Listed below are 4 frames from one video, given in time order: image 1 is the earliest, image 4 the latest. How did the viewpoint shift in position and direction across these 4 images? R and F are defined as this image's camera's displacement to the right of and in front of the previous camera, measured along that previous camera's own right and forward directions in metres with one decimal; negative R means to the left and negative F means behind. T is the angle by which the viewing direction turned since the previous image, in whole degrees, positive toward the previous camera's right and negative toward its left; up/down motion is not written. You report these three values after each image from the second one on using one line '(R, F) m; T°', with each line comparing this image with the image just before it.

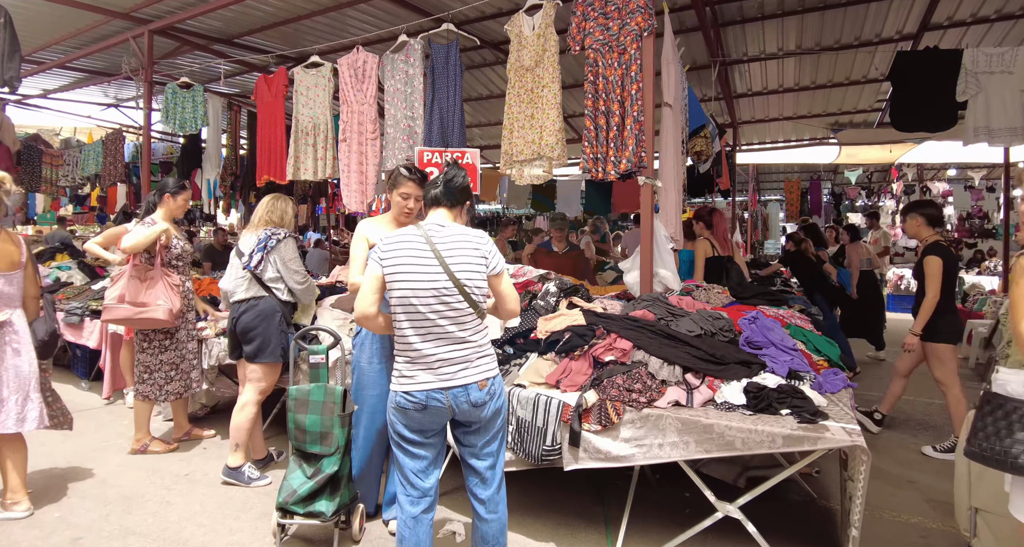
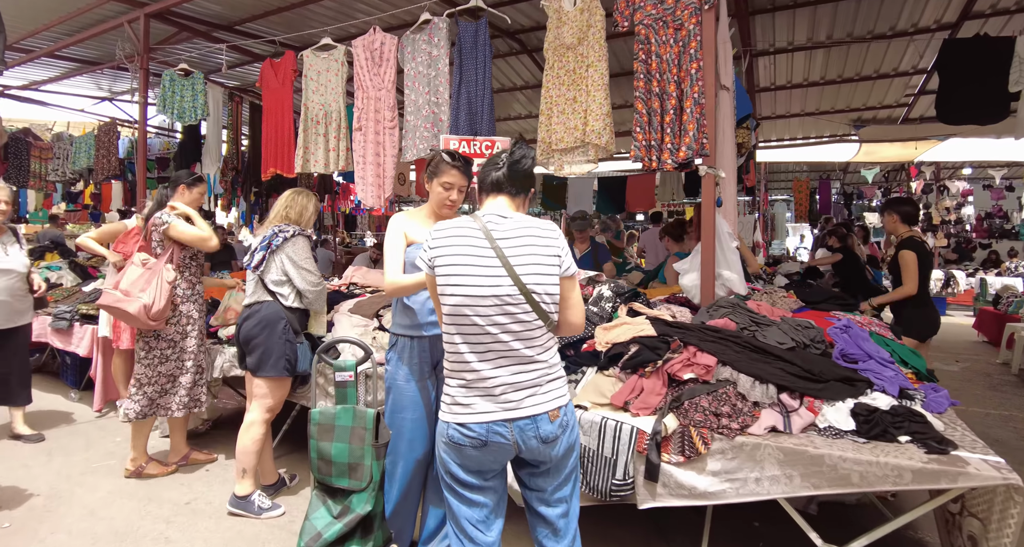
(-0.3, +0.4) m; 0°
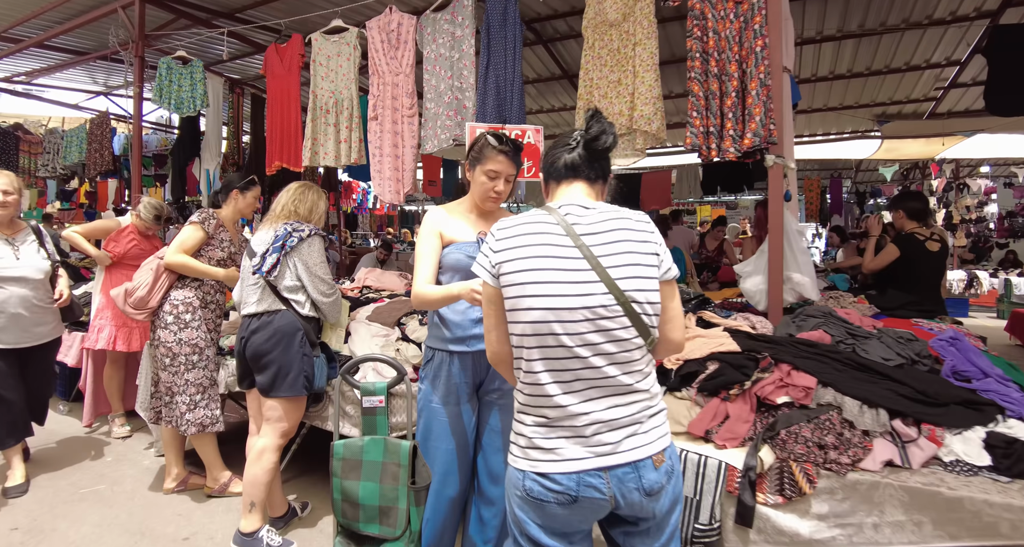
(-0.2, +0.4) m; 0°
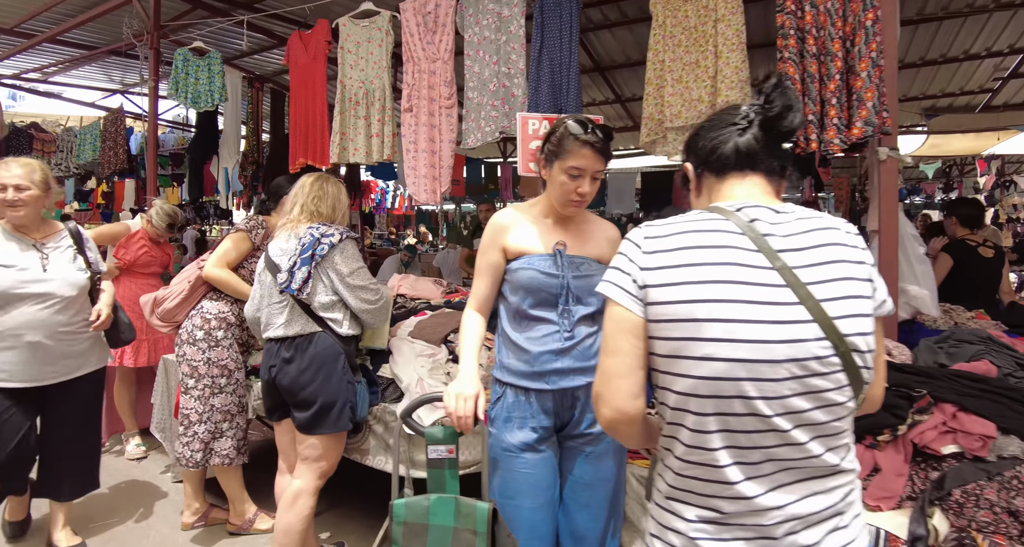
(-0.3, +0.4) m; -1°
